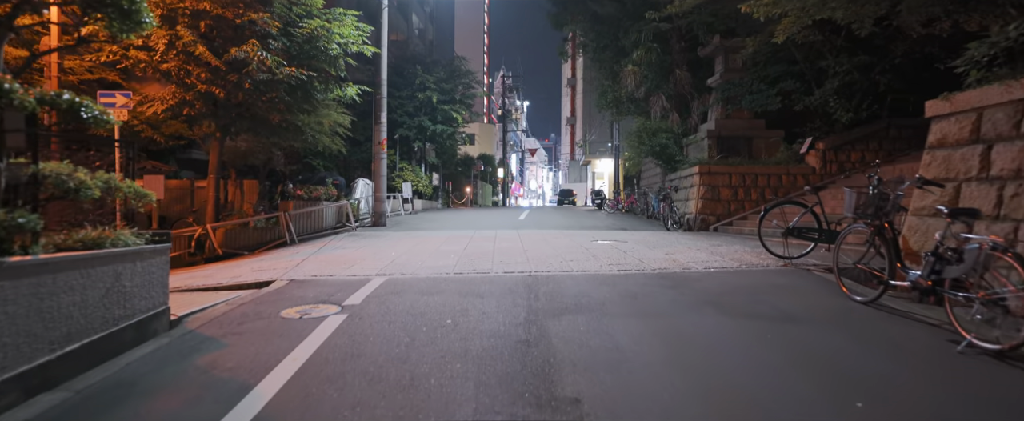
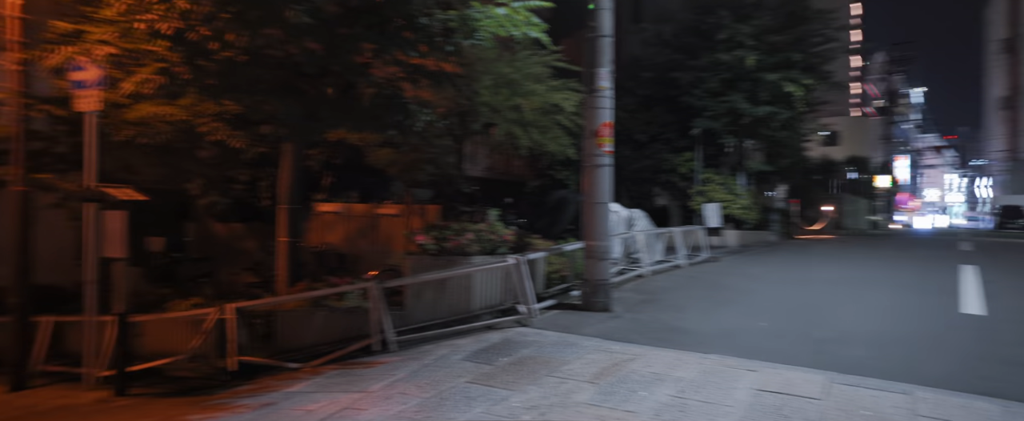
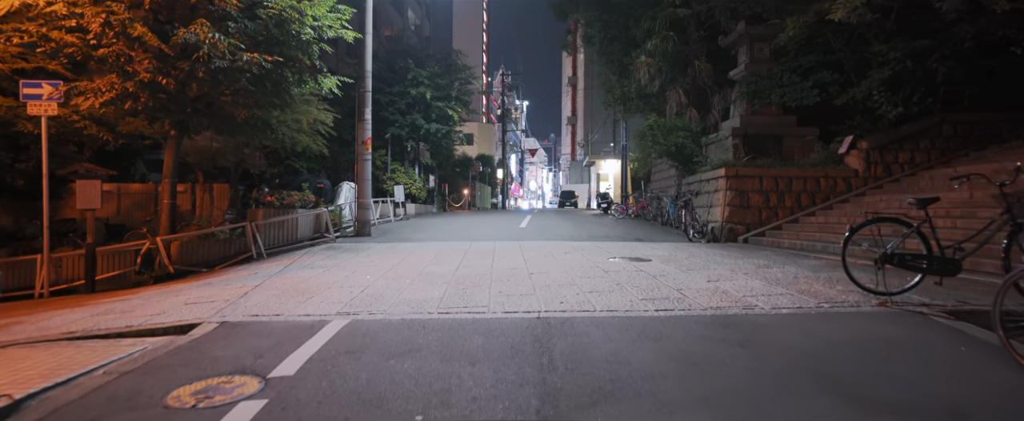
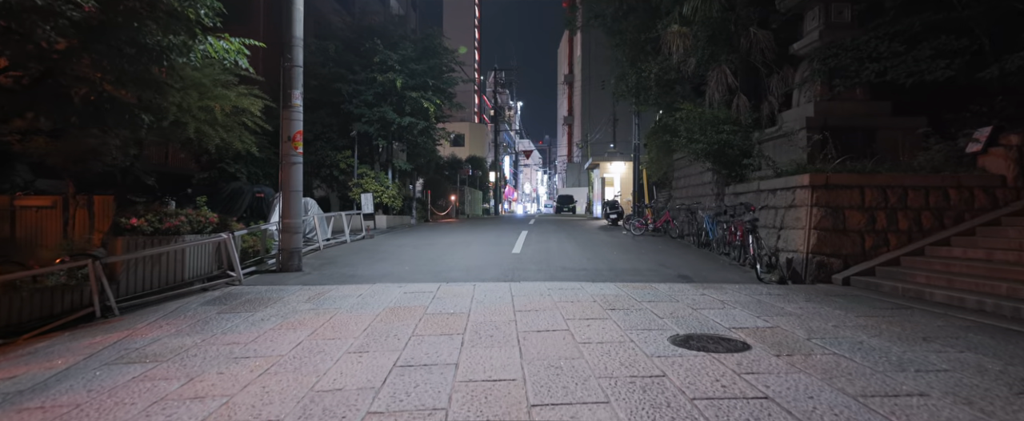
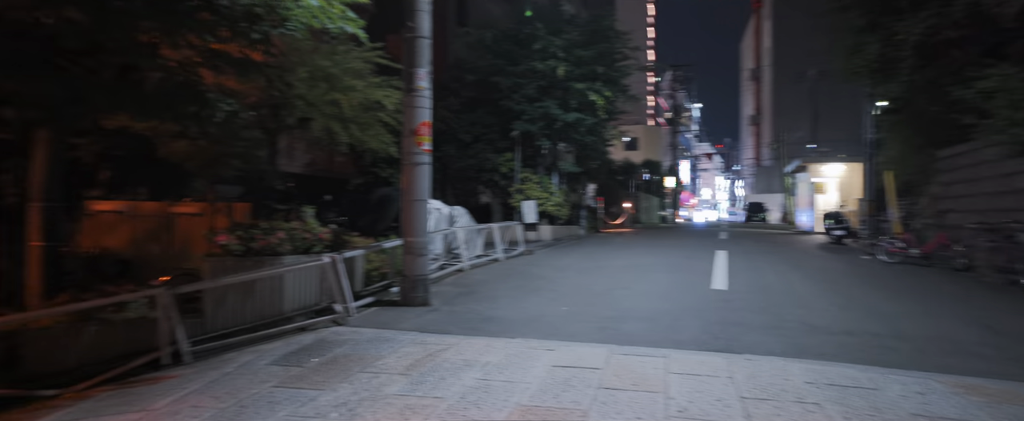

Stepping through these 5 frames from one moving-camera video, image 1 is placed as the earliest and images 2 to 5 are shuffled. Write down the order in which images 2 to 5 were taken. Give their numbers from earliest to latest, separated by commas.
3, 4, 5, 2
